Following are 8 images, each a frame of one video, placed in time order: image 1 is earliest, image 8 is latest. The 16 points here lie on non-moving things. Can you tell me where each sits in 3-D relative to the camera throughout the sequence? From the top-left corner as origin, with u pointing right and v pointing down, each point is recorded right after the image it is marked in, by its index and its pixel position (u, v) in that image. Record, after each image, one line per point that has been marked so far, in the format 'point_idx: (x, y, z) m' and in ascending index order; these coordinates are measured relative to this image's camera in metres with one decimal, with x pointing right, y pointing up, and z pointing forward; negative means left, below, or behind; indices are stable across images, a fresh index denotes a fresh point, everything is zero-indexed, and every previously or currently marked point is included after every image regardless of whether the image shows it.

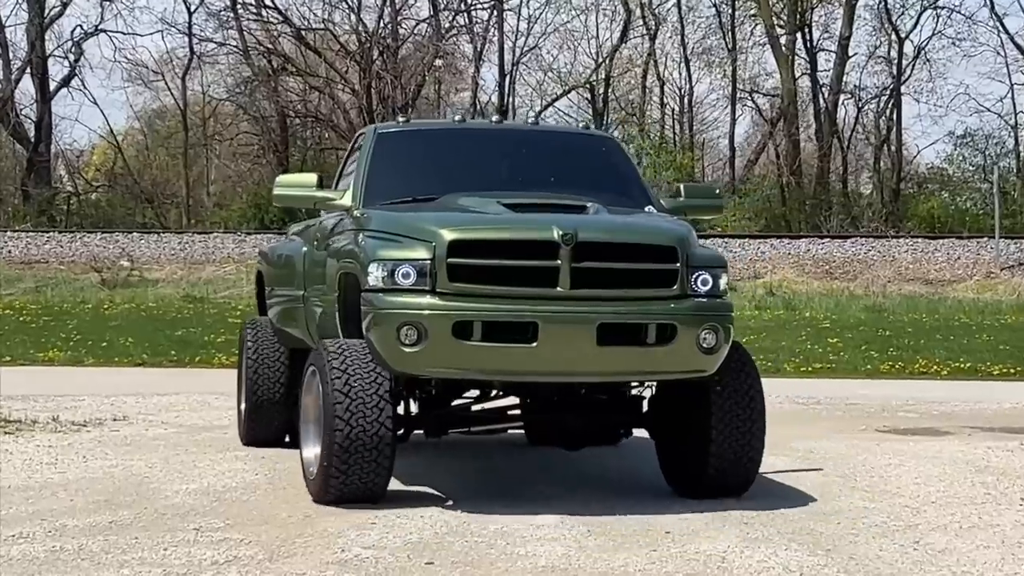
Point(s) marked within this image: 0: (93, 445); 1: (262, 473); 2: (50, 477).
0: (-2.2, -0.8, +10.5) m
1: (-1.2, -0.9, +9.2) m
2: (-2.1, -0.9, +8.9) m
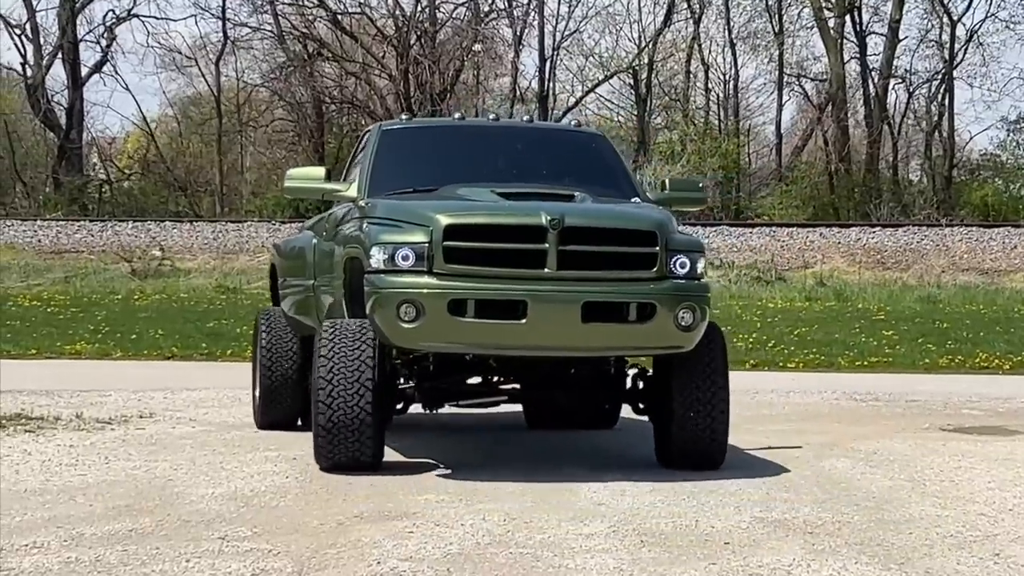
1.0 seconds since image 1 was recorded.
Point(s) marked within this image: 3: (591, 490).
0: (-2.0, -0.8, +10.0) m
1: (-1.0, -0.8, +8.7) m
2: (-1.9, -0.8, +8.4) m
3: (+0.3, -0.9, +8.4) m
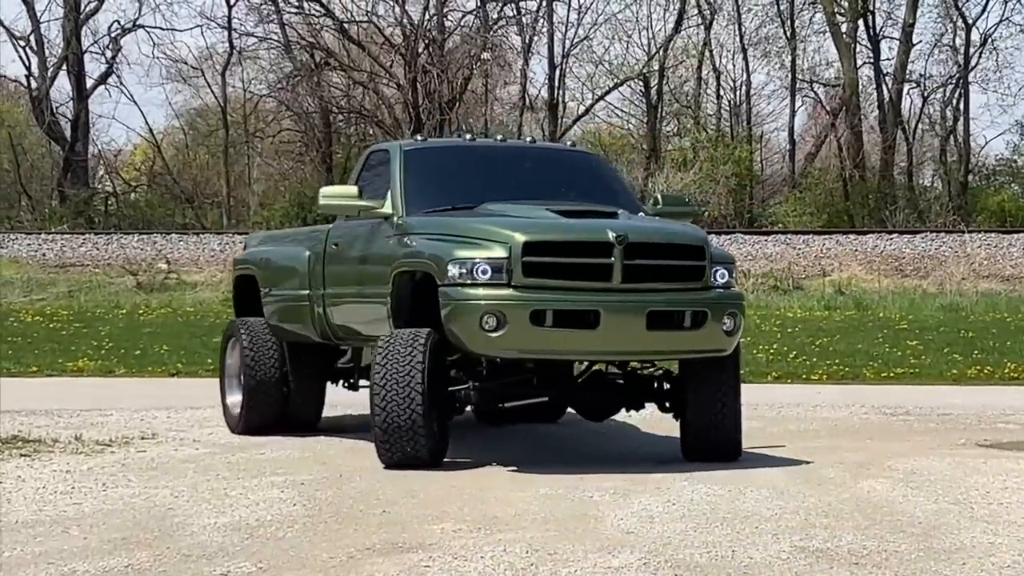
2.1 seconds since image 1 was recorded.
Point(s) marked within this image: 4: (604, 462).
0: (-1.9, -0.9, +9.5) m
1: (-0.9, -0.9, +8.2) m
2: (-1.8, -0.9, +7.9) m
3: (+0.4, -0.9, +7.9) m
4: (+0.5, -0.9, +10.1) m
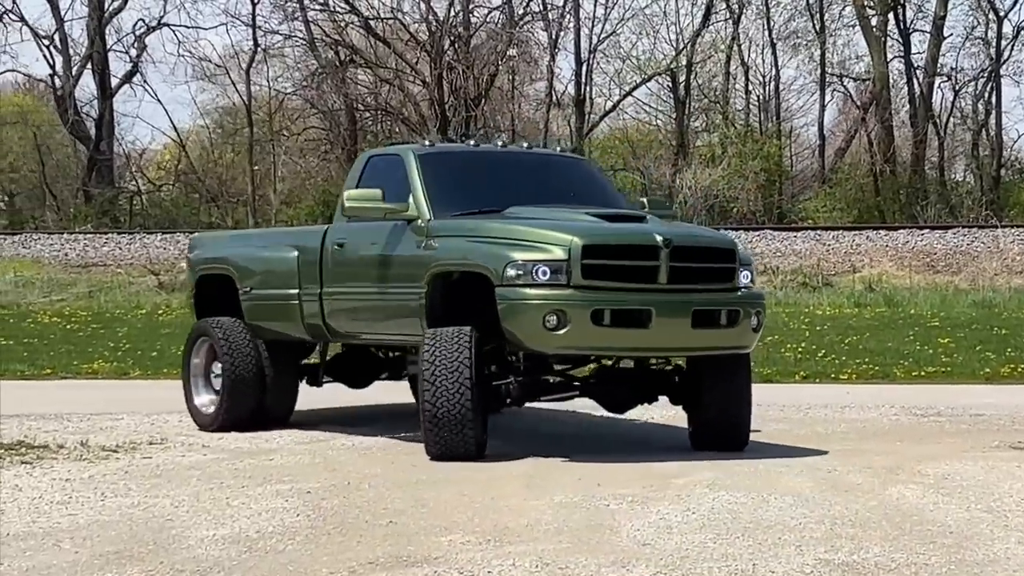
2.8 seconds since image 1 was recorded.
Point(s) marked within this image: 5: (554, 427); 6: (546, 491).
0: (-1.8, -0.9, +9.2) m
1: (-0.8, -0.9, +7.9) m
2: (-1.8, -0.9, +7.6) m
3: (+0.5, -0.9, +7.5) m
4: (+0.5, -0.9, +9.8) m
5: (+0.2, -0.8, +12.2) m
6: (+0.2, -0.9, +8.6) m
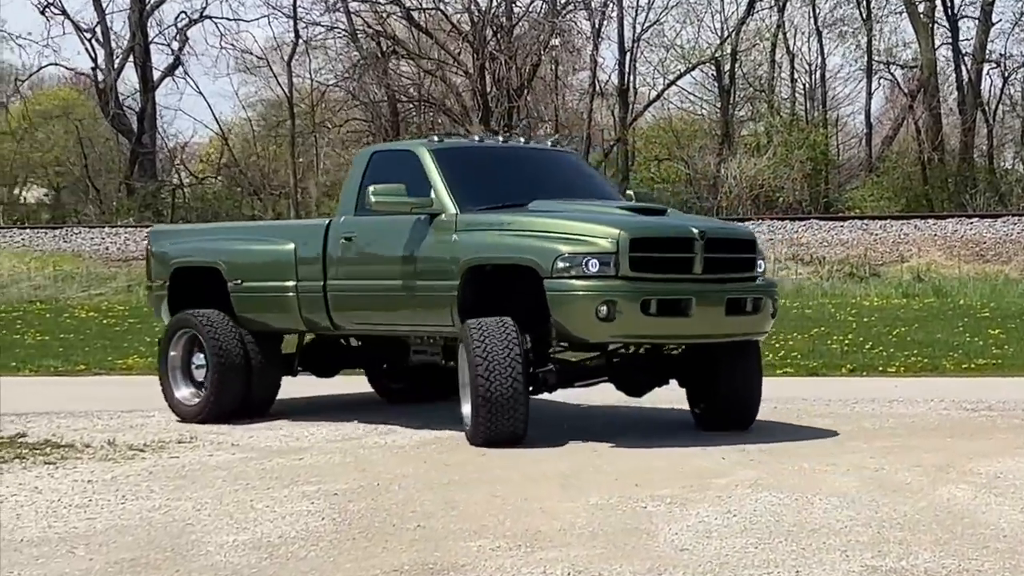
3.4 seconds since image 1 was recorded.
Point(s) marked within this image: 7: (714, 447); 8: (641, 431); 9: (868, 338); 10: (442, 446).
0: (-1.7, -0.9, +9.0) m
1: (-0.7, -0.9, +7.6) m
2: (-1.6, -0.9, +7.4) m
3: (+0.6, -0.9, +7.2) m
4: (+0.7, -0.8, +9.5) m
5: (+0.5, -0.8, +11.9) m
6: (+0.3, -0.9, +8.3) m
7: (+1.0, -0.8, +10.2) m
8: (+0.7, -0.8, +11.2) m
9: (+3.2, -0.4, +18.0) m
10: (-0.4, -0.8, +10.4) m
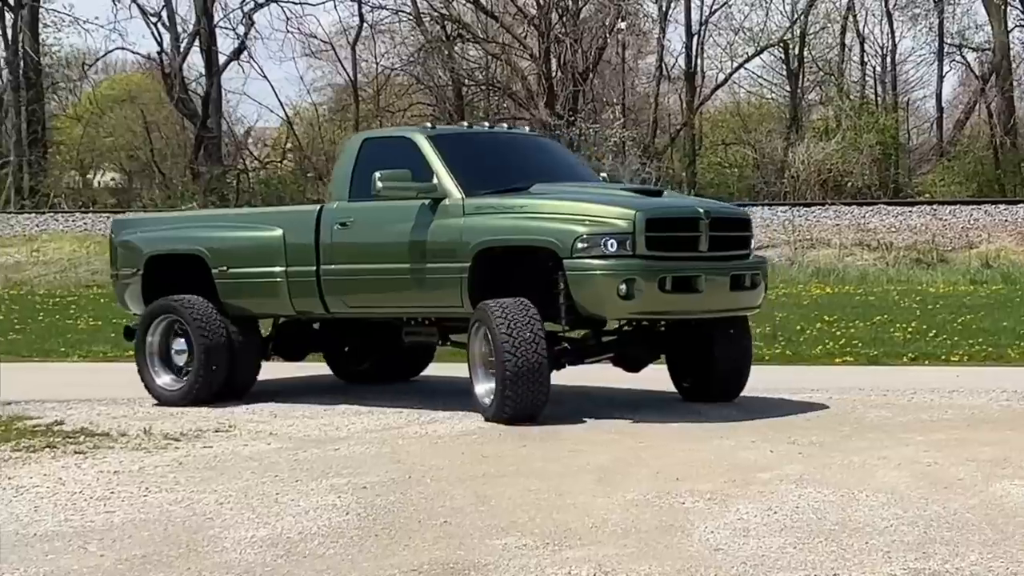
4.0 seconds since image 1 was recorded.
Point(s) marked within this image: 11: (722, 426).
0: (-1.5, -0.8, +8.7) m
1: (-0.6, -0.8, +7.3) m
2: (-1.5, -0.8, +7.2) m
3: (+0.7, -0.8, +6.9) m
4: (+0.9, -0.8, +9.2) m
5: (+0.7, -0.7, +11.6) m
6: (+0.4, -0.8, +8.0) m
7: (+1.2, -0.8, +9.9) m
8: (+1.0, -0.7, +10.9) m
9: (+3.7, -0.3, +17.6) m
10: (-0.1, -0.8, +10.1) m
11: (+1.1, -0.7, +10.6) m
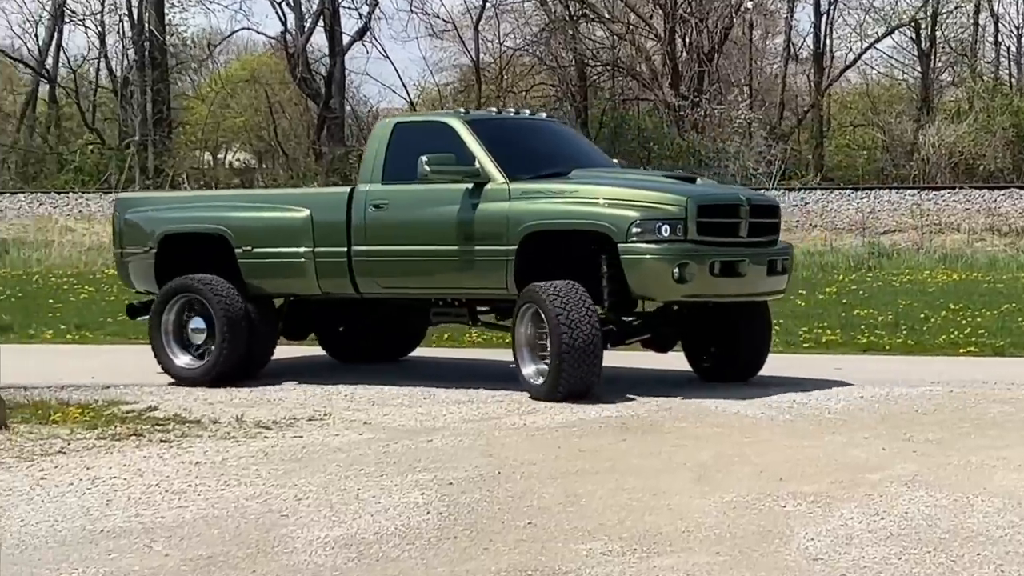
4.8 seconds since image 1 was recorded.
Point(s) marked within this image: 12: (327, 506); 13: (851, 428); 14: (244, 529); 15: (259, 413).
0: (-1.1, -0.7, +8.4) m
1: (-0.3, -0.8, +7.0) m
2: (-1.2, -0.8, +6.9) m
3: (+1.0, -0.8, +6.5) m
4: (+1.3, -0.7, +8.7) m
5: (+1.3, -0.6, +11.2) m
6: (+0.8, -0.8, +7.6) m
7: (+1.7, -0.7, +9.4) m
8: (+1.5, -0.7, +10.4) m
9: (+4.7, -0.2, +16.9) m
10: (+0.3, -0.7, +9.7) m
11: (+1.6, -0.7, +10.2) m
12: (-0.7, -0.8, +7.1) m
13: (+1.7, -0.7, +9.8) m
14: (-0.9, -0.8, +6.7) m
15: (-1.3, -0.7, +10.6) m
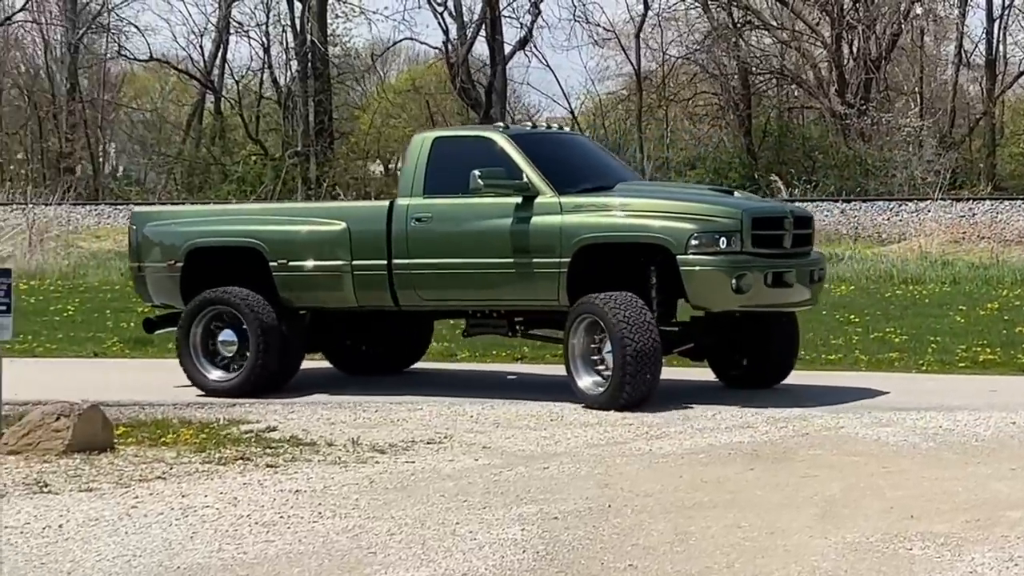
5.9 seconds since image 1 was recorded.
0: (-0.6, -0.8, +8.1) m
1: (+0.1, -0.9, +6.6) m
2: (-0.9, -0.9, +6.5) m
3: (+1.3, -0.9, +6.0) m
4: (+1.8, -0.8, +8.1) m
5: (+2.0, -0.7, +10.6) m
6: (+1.2, -0.8, +7.1) m
7: (+2.3, -0.8, +8.8) m
8: (+2.1, -0.8, +9.8) m
9: (+5.9, -0.4, +16.0) m
10: (+0.9, -0.8, +9.3) m
11: (+2.2, -0.8, +9.6) m
12: (-0.3, -0.9, +6.7) m
13: (+2.3, -0.8, +9.1) m
14: (-0.6, -0.9, +6.3) m
15: (-0.7, -0.8, +10.2) m
